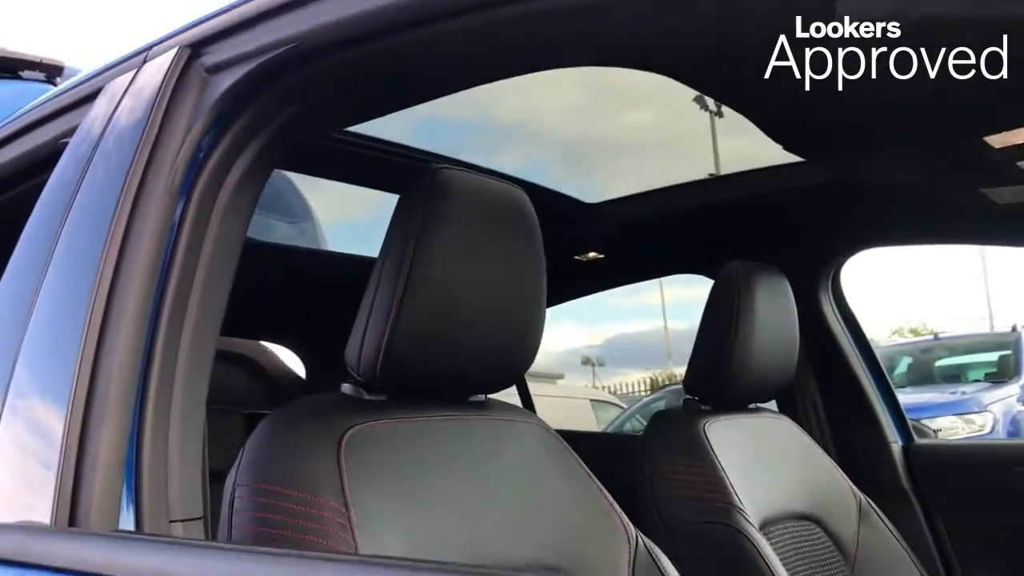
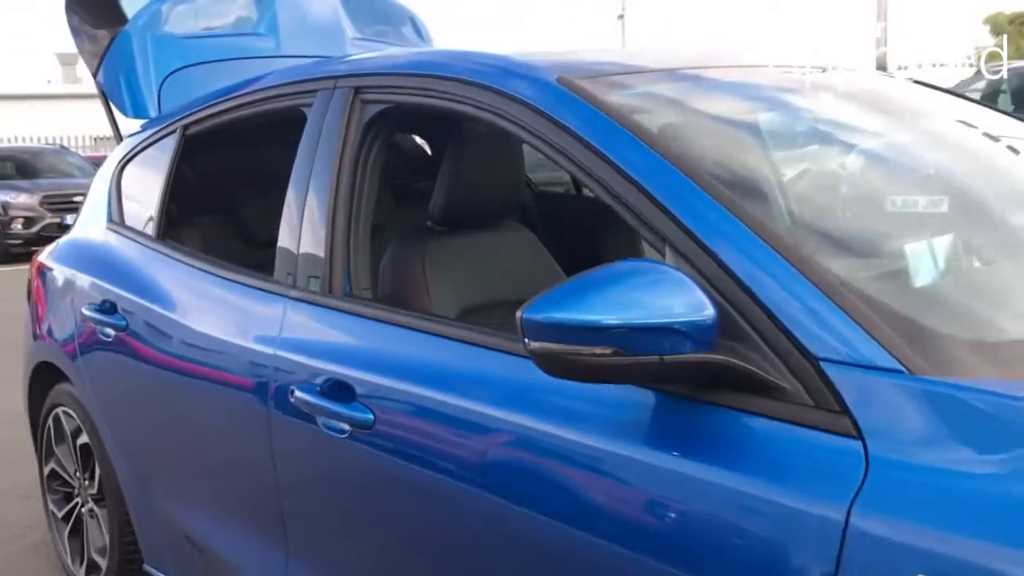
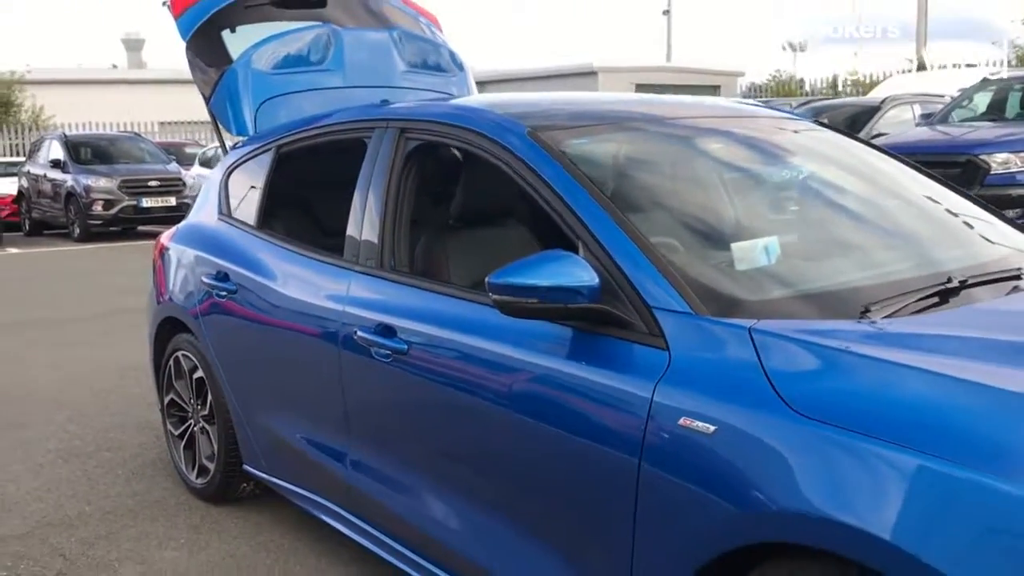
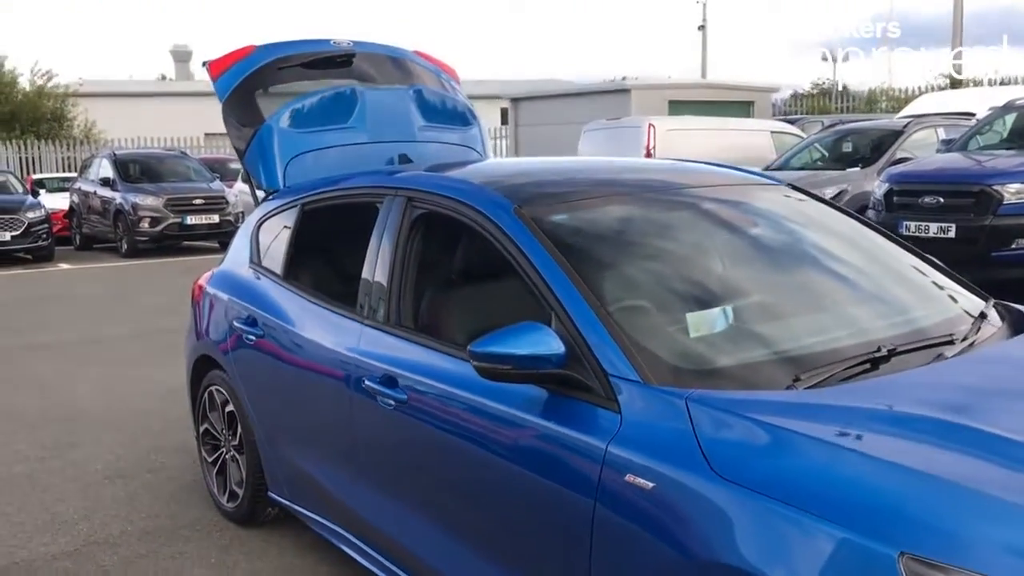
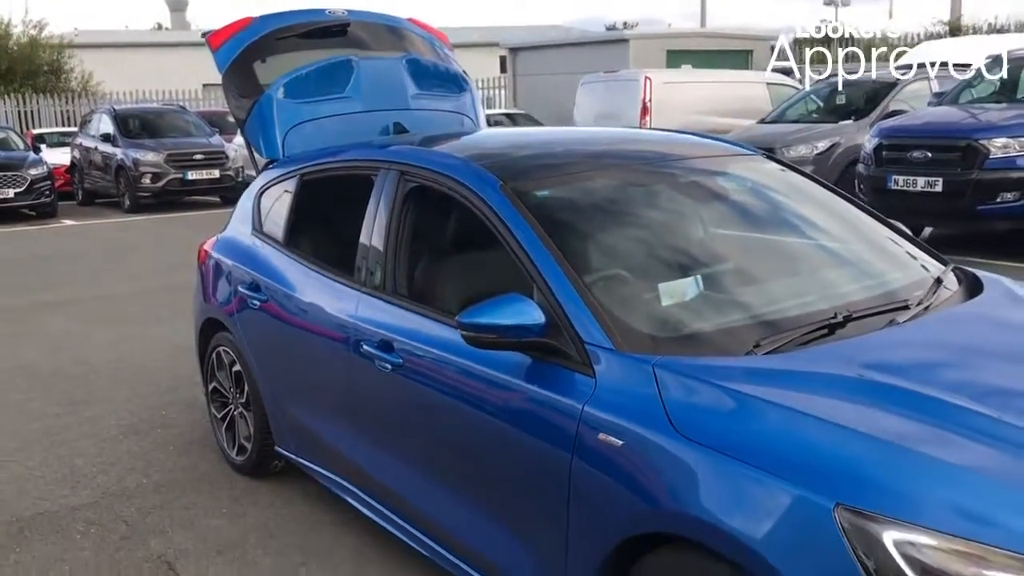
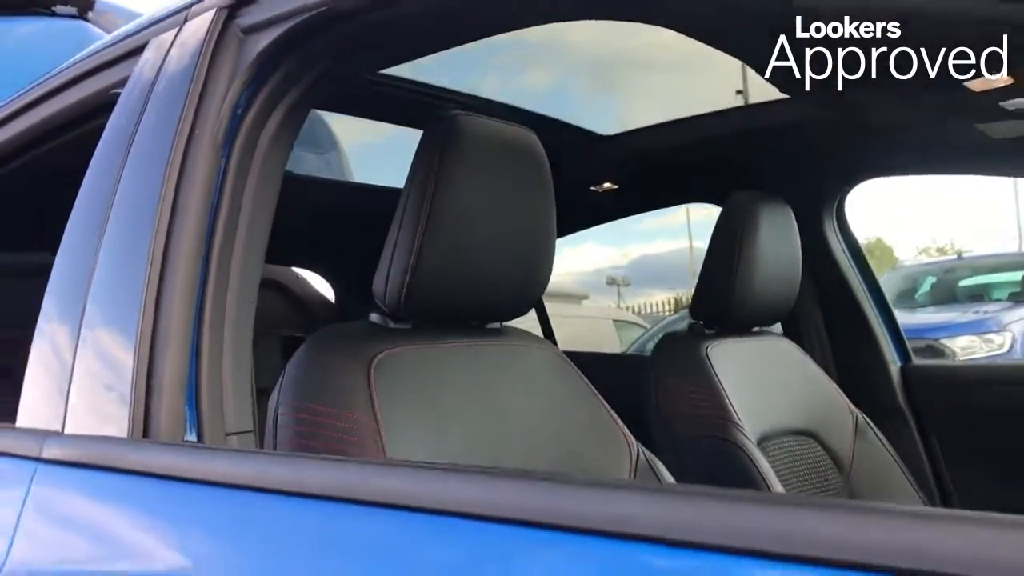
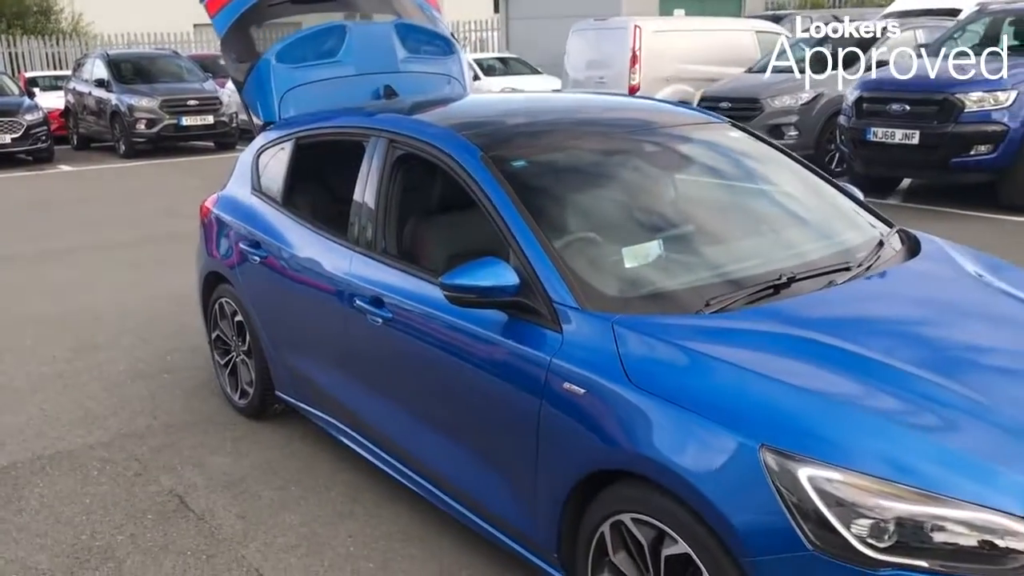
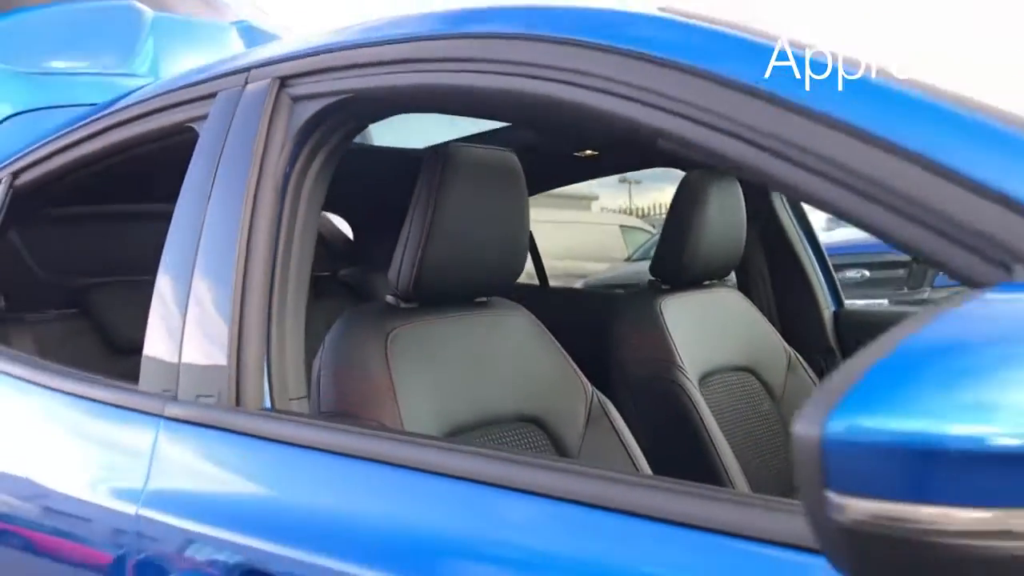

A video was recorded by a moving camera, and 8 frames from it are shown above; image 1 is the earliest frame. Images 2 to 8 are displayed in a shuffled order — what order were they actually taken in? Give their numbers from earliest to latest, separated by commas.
6, 8, 2, 3, 4, 5, 7
